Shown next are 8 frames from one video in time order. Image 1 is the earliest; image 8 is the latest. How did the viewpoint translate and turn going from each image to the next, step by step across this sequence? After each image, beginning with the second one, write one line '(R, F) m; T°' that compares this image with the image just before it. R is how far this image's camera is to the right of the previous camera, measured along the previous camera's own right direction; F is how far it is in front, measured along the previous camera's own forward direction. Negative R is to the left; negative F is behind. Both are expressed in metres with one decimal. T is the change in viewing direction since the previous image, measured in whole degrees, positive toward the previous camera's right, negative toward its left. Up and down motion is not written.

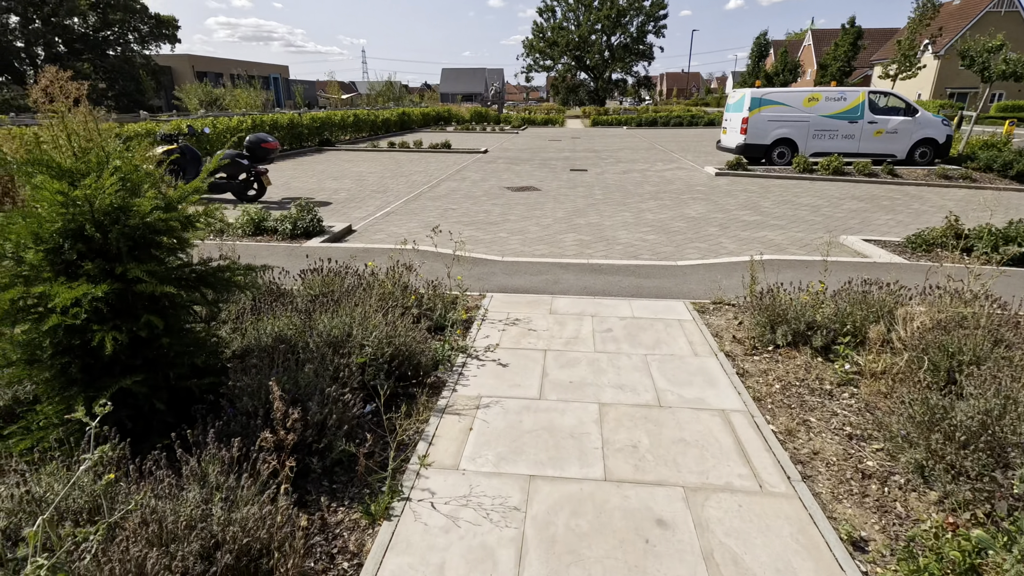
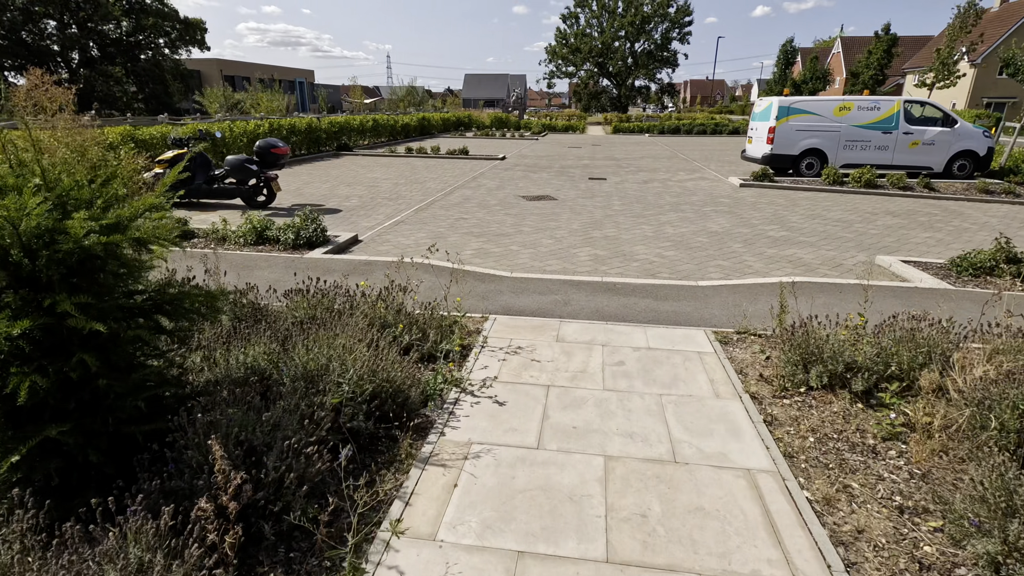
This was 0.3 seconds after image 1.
(+0.1, +0.4) m; -2°
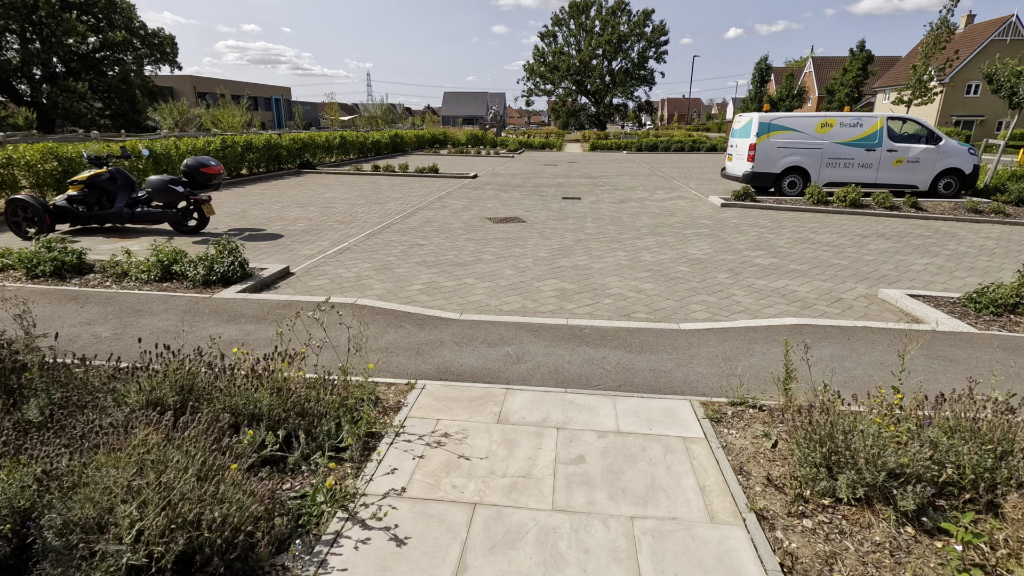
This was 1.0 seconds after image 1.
(+0.3, +1.0) m; +2°
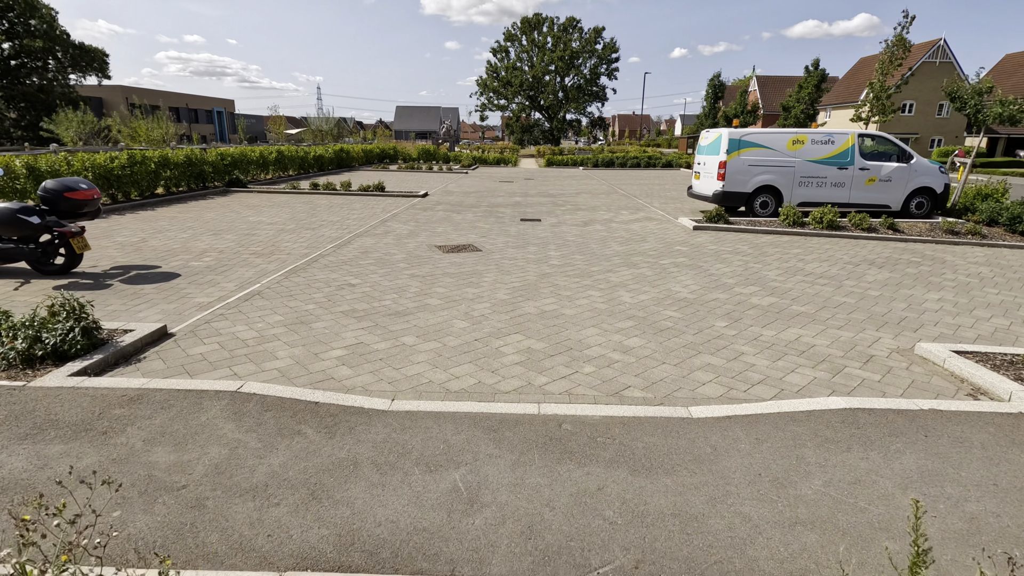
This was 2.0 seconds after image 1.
(+0.1, +1.4) m; +5°
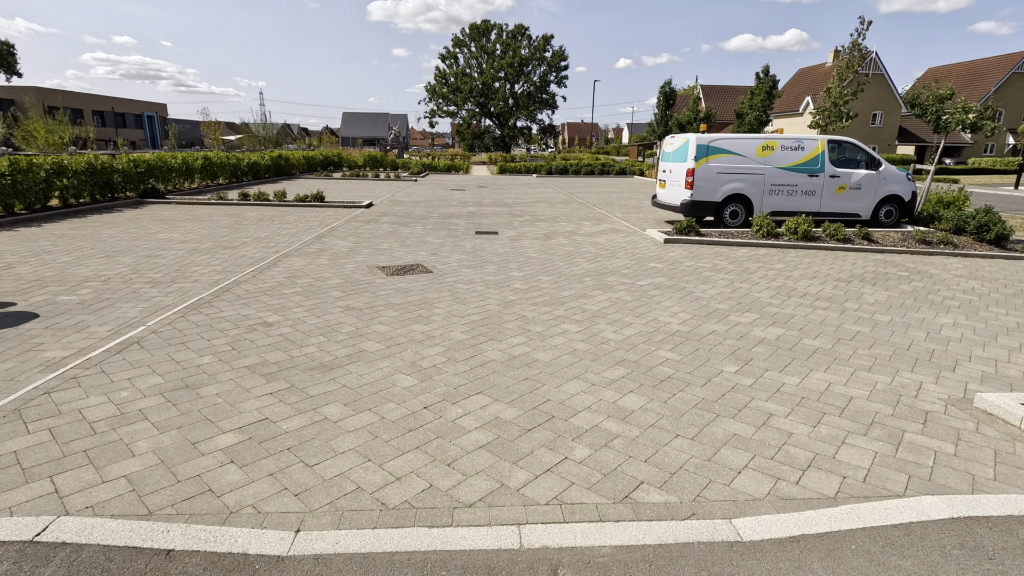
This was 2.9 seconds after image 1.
(0.0, +1.3) m; +5°
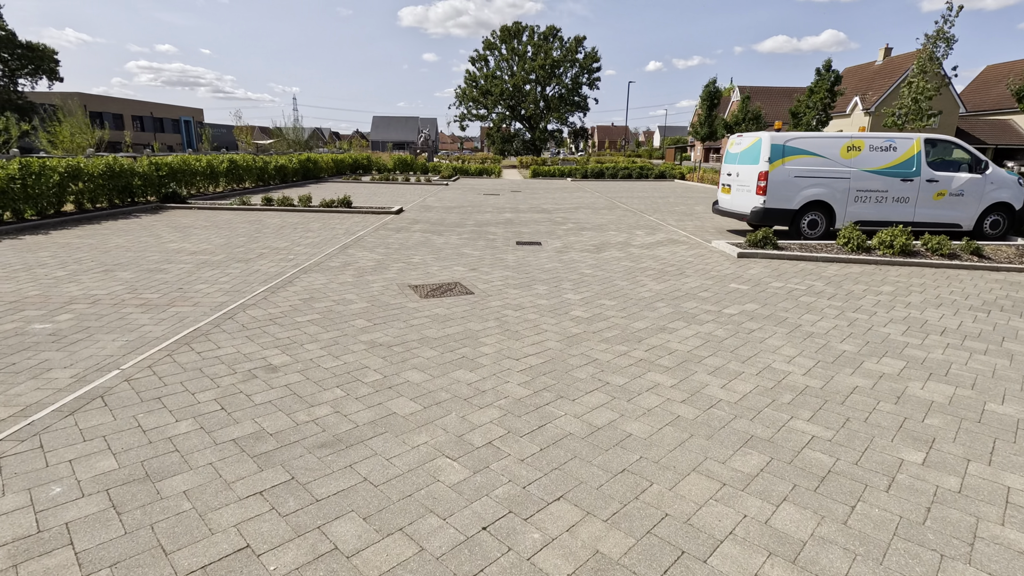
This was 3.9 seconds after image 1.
(-0.4, +1.3) m; -3°
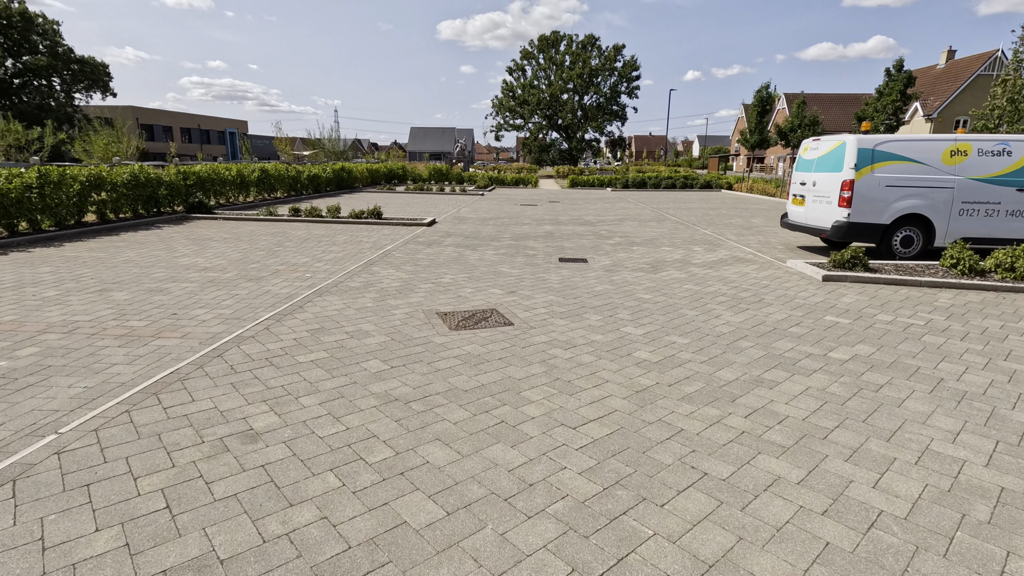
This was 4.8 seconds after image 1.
(-0.2, +1.2) m; -4°
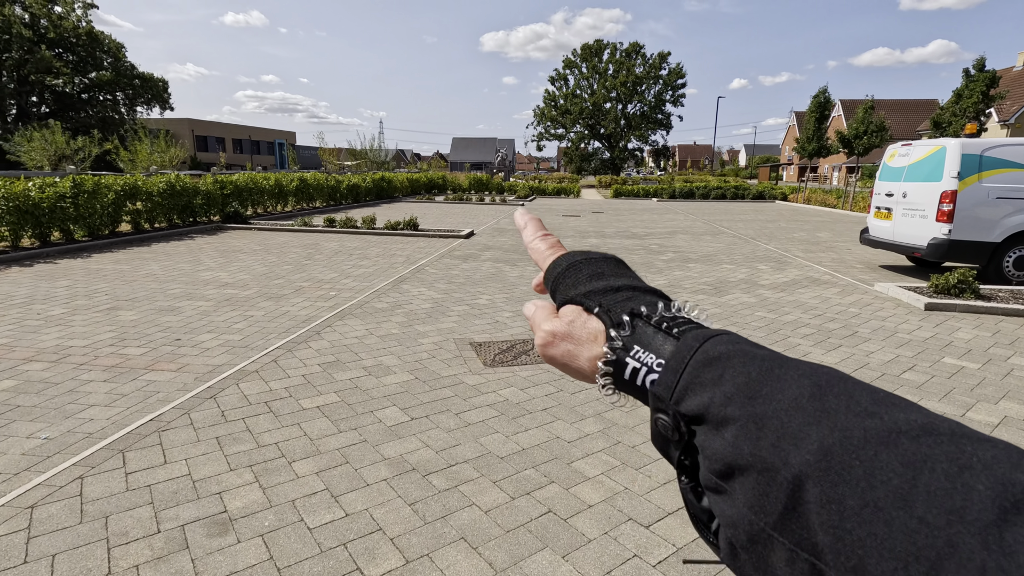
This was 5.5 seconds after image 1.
(-0.1, +0.9) m; -4°
